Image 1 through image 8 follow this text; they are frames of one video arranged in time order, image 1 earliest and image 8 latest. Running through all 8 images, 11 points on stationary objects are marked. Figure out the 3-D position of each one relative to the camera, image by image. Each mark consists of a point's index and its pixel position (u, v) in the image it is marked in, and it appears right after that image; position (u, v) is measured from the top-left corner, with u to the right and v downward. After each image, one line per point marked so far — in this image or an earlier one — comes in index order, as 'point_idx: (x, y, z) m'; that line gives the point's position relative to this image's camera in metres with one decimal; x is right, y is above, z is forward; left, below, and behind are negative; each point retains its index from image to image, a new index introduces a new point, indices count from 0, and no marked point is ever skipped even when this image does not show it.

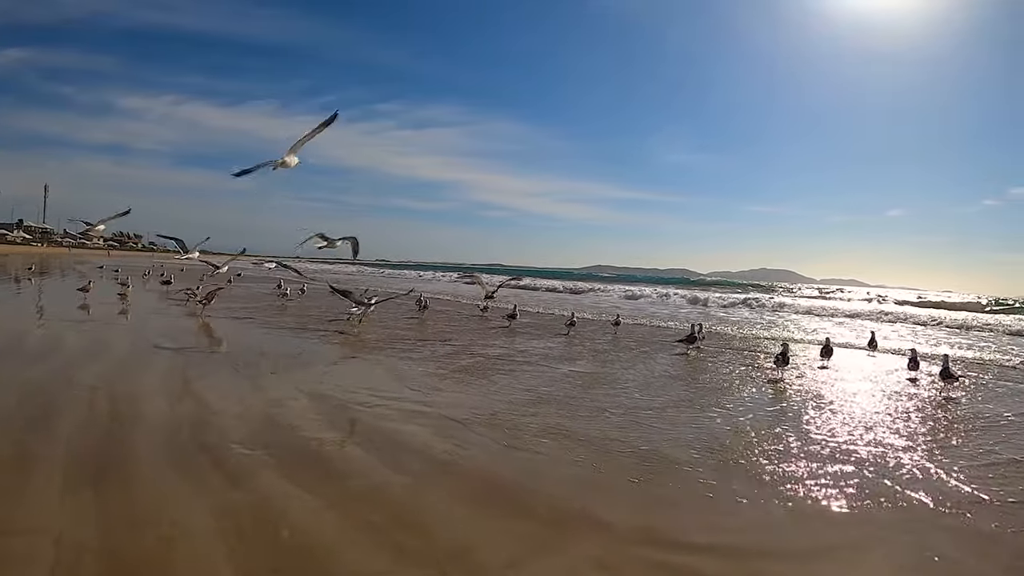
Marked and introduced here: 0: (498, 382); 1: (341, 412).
0: (-0.2, -1.2, +7.7) m
1: (-1.6, -1.2, +5.9) m
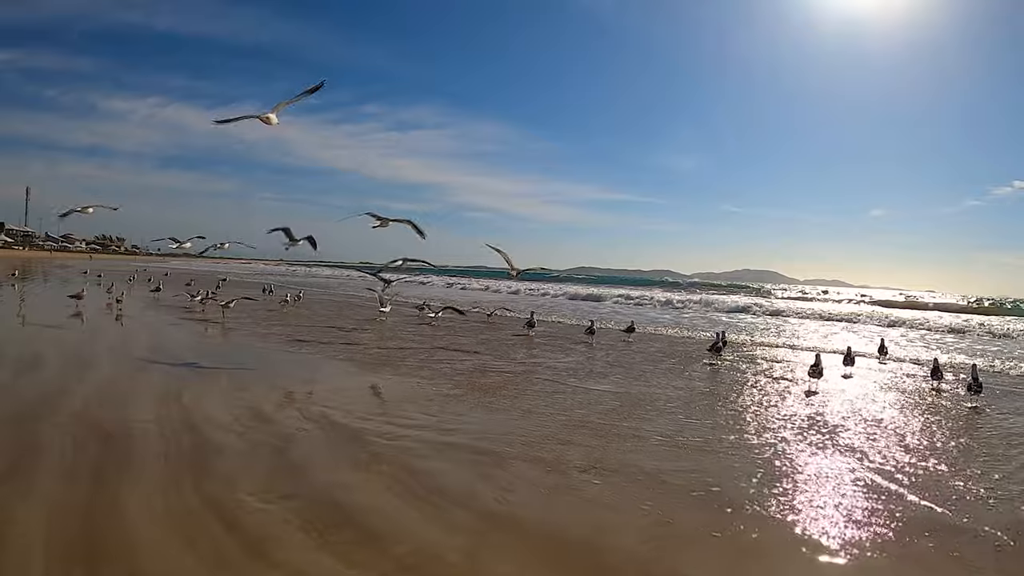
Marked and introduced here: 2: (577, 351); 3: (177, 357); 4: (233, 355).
0: (+0.1, -1.3, +7.1) m
1: (-1.2, -1.3, +5.2) m
2: (+1.0, -1.2, +10.9) m
3: (-5.6, -1.2, +10.6) m
4: (-4.7, -1.2, +10.6) m
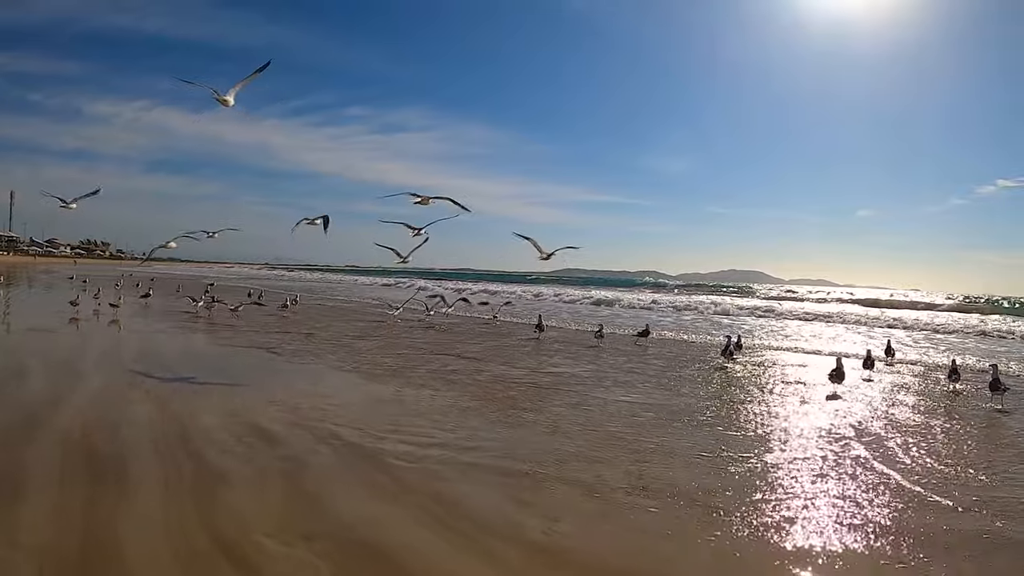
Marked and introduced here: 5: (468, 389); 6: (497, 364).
0: (+0.4, -1.4, +6.6) m
1: (-0.9, -1.3, +4.7) m
2: (+1.2, -1.2, +10.4) m
3: (-5.4, -1.3, +10.0) m
4: (-4.5, -1.3, +10.1) m
5: (-0.5, -1.3, +7.9) m
6: (-0.2, -1.2, +9.8) m
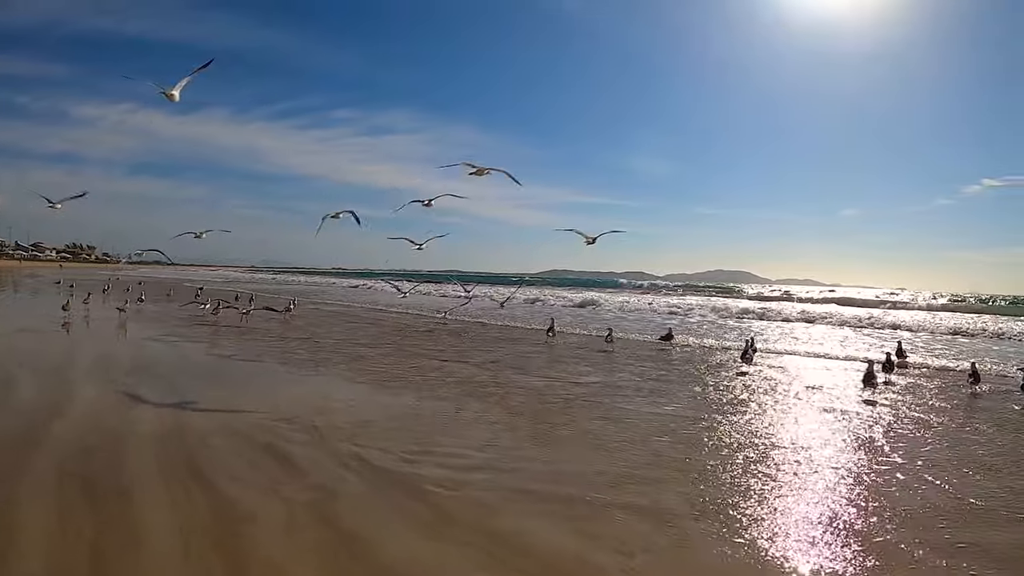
0: (+0.7, -1.4, +6.1) m
1: (-0.6, -1.4, +4.2) m
2: (+1.5, -1.3, +9.9) m
3: (-5.1, -1.4, +9.4) m
4: (-4.2, -1.4, +9.5) m
5: (-0.2, -1.3, +7.4) m
6: (+0.1, -1.2, +9.3) m
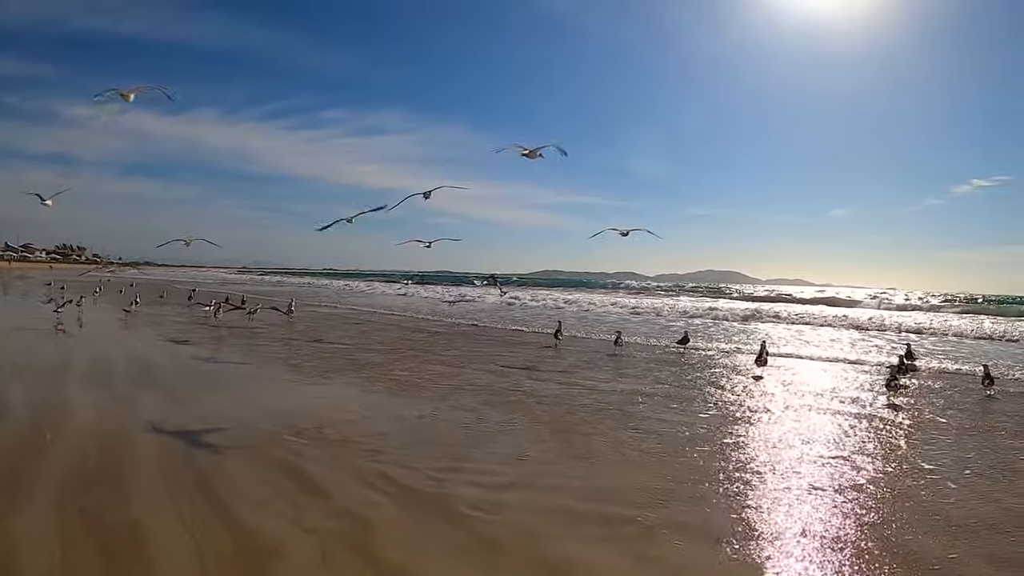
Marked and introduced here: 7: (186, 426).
0: (+1.0, -1.5, +5.8) m
1: (-0.3, -1.4, +3.9) m
2: (+1.7, -1.3, +9.6) m
3: (-4.9, -1.5, +9.1) m
4: (-4.0, -1.4, +9.2) m
5: (0.0, -1.4, +7.1) m
6: (+0.3, -1.3, +9.0) m
7: (-3.5, -1.4, +6.8) m
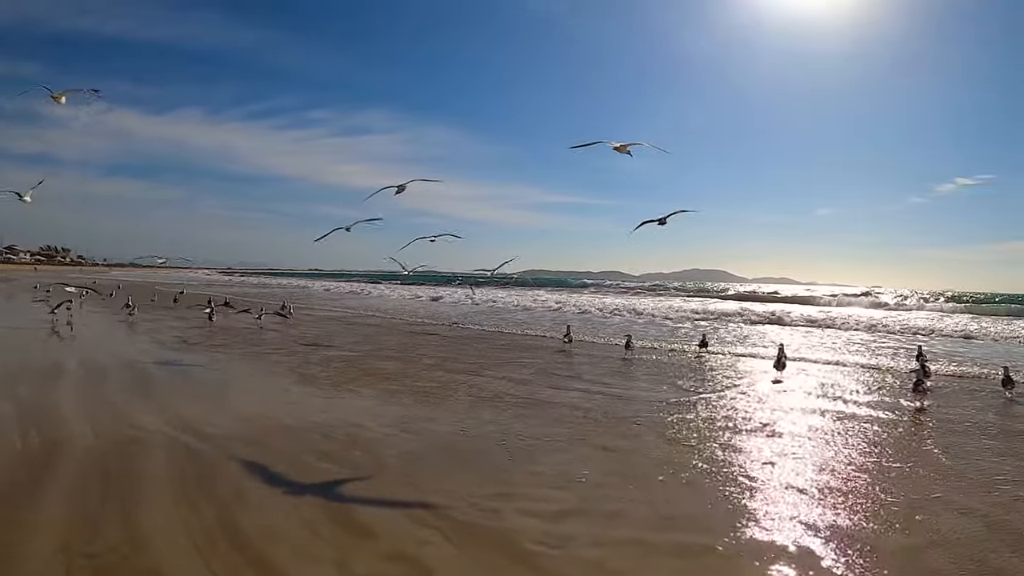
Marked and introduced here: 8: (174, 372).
0: (+1.3, -1.6, +5.5) m
1: (+0.1, -1.5, +3.5) m
2: (+2.0, -1.4, +9.3) m
3: (-4.6, -1.6, +8.7) m
4: (-3.7, -1.5, +8.8) m
5: (+0.4, -1.5, +6.8) m
6: (+0.6, -1.4, +8.6) m
7: (-3.1, -1.5, +6.4) m
8: (-6.1, -1.5, +11.7) m
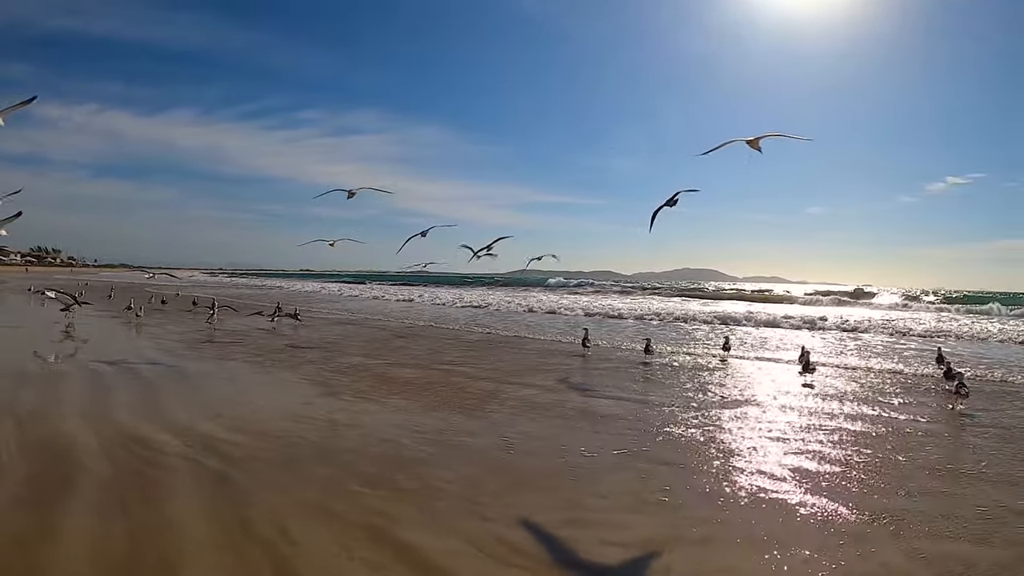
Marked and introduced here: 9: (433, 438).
0: (+1.8, -1.6, +5.2) m
1: (+0.6, -1.6, +3.3) m
2: (+2.5, -1.5, +9.0) m
3: (-4.1, -1.7, +8.3) m
4: (-3.2, -1.6, +8.4) m
5: (+0.8, -1.5, +6.5) m
6: (+1.1, -1.5, +8.4) m
7: (-2.6, -1.6, +6.1) m
8: (-5.7, -1.6, +11.4) m
9: (-0.8, -1.6, +6.5) m
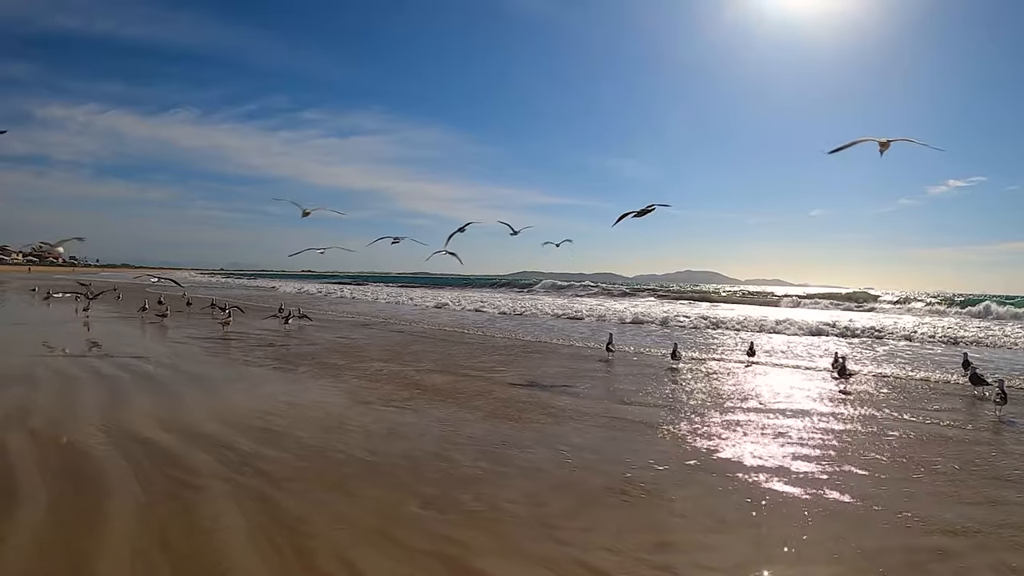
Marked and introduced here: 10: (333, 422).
0: (+2.4, -1.7, +5.0) m
1: (+1.1, -1.7, +3.0) m
2: (+3.0, -1.6, +8.8) m
3: (-3.6, -1.7, +8.1) m
4: (-2.7, -1.7, +8.2) m
5: (+1.4, -1.6, +6.2) m
6: (+1.6, -1.5, +8.1) m
7: (-2.1, -1.7, +5.8) m
8: (-5.2, -1.7, +11.1) m
9: (-0.3, -1.6, +6.3) m
10: (-2.3, -1.6, +8.3) m
